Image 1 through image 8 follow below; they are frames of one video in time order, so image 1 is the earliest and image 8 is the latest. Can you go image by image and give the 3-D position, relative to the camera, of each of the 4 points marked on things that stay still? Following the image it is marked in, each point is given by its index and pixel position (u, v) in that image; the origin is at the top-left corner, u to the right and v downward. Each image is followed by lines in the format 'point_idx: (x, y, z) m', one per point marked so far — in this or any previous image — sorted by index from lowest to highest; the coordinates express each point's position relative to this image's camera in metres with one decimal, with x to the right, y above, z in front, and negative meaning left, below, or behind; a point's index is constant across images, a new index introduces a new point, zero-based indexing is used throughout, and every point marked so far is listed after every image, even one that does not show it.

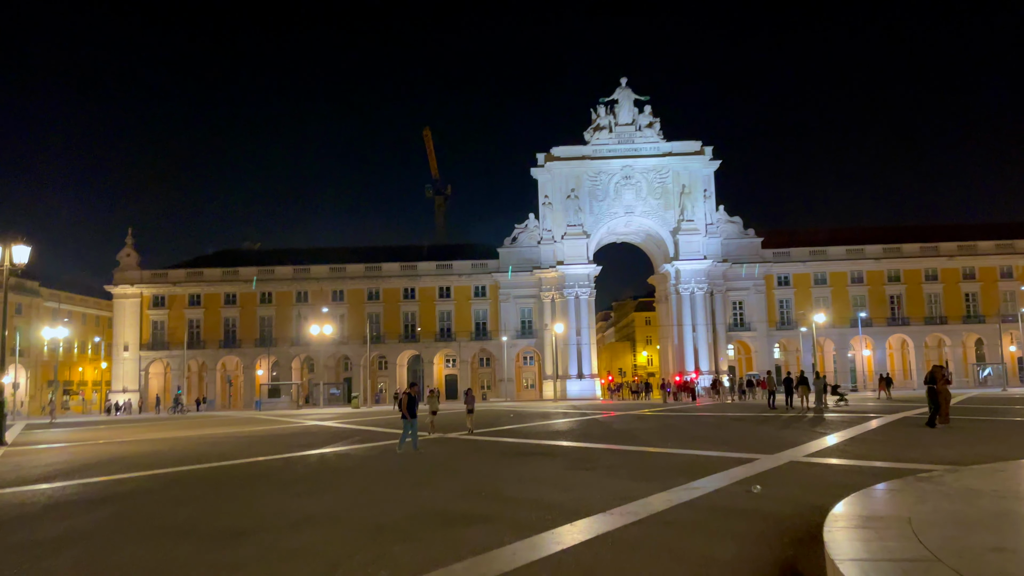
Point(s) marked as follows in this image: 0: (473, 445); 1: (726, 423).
0: (-0.8, -3.5, +16.9) m
1: (+5.5, -3.5, +19.8) m
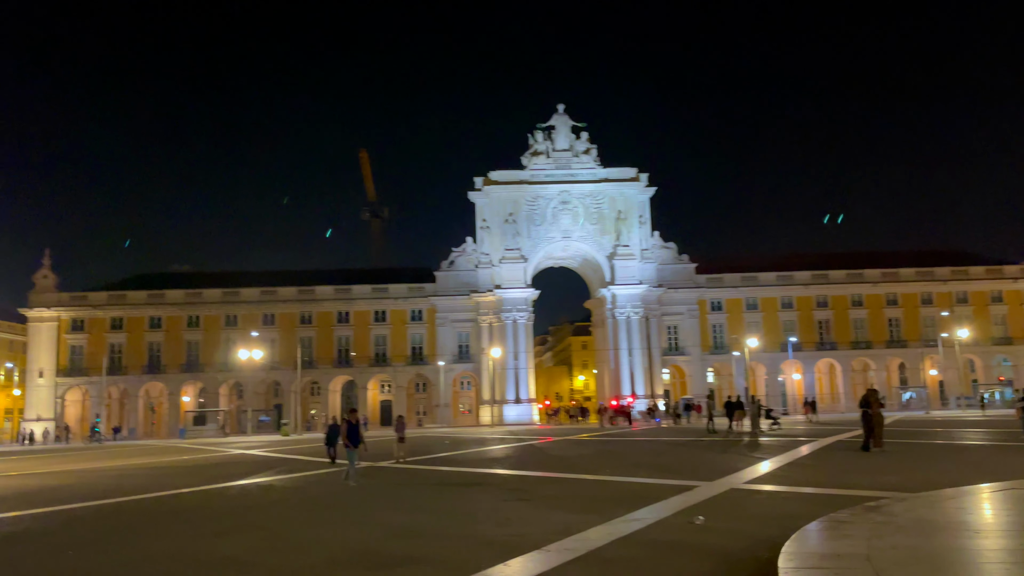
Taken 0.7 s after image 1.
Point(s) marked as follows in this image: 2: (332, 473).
0: (-2.2, -4.0, +16.3) m
1: (+3.9, -4.1, +19.7) m
2: (-4.0, -4.2, +17.4) m
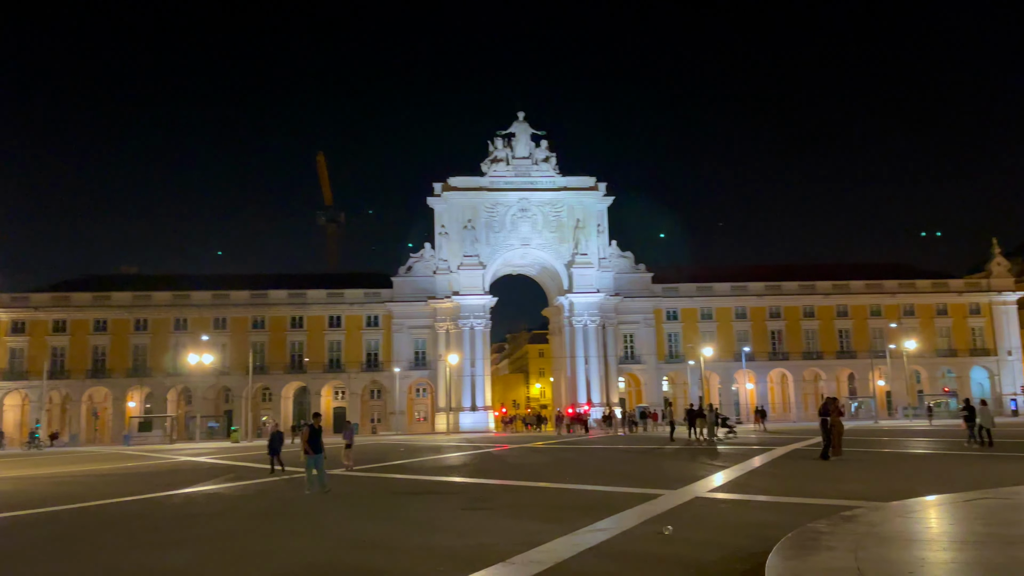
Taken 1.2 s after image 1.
0: (-3.1, -4.0, +15.9) m
1: (+2.8, -4.3, +19.6) m
2: (-5.0, -4.2, +16.9) m
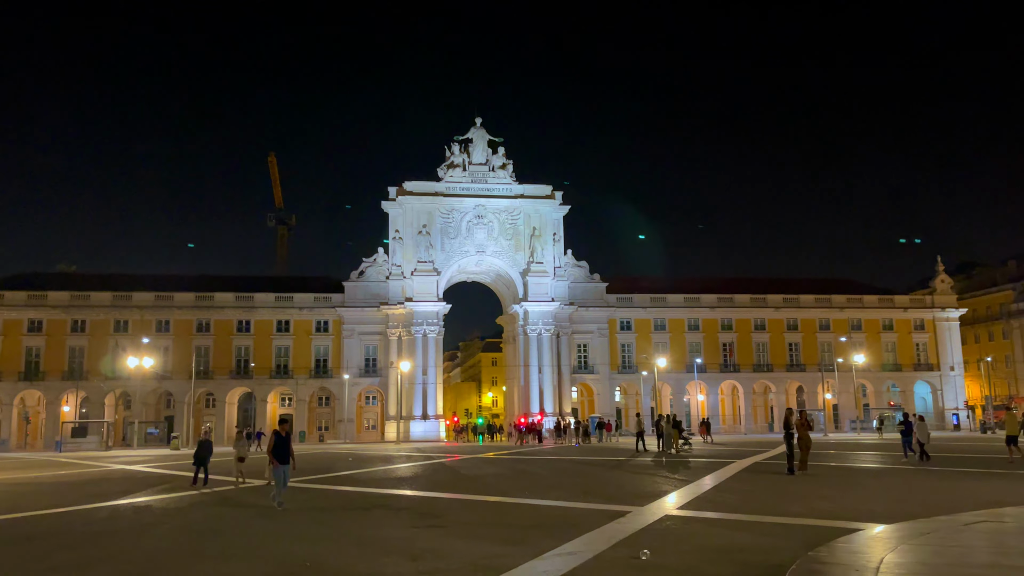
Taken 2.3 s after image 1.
0: (-4.0, -4.1, +15.1) m
1: (+1.6, -4.5, +19.1) m
2: (-6.0, -4.2, +16.0) m
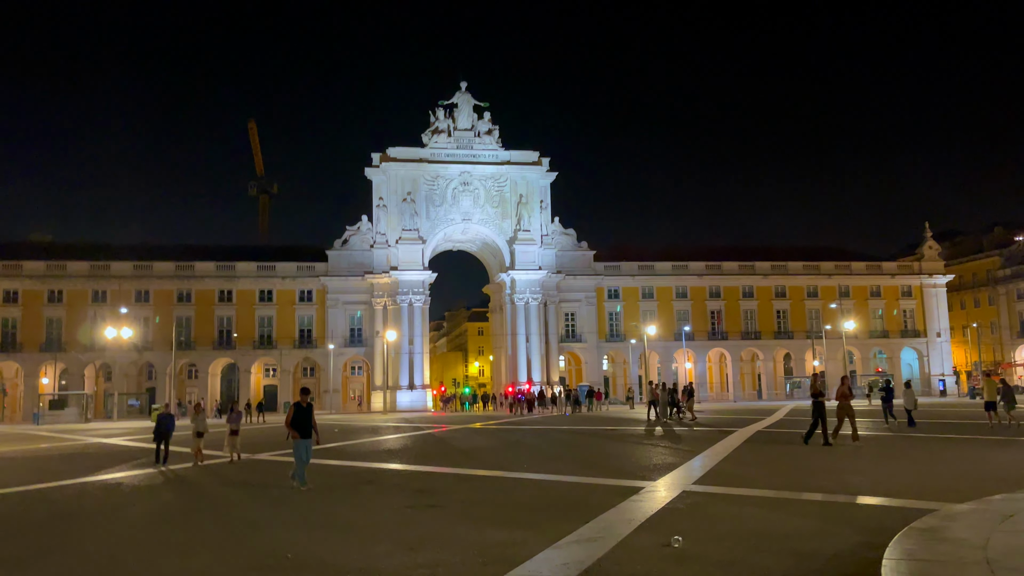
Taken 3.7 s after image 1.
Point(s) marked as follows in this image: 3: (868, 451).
0: (-4.1, -3.4, +14.4) m
1: (+1.4, -3.6, +18.6) m
2: (-6.1, -3.6, +15.3) m
3: (+7.2, -3.3, +15.7) m
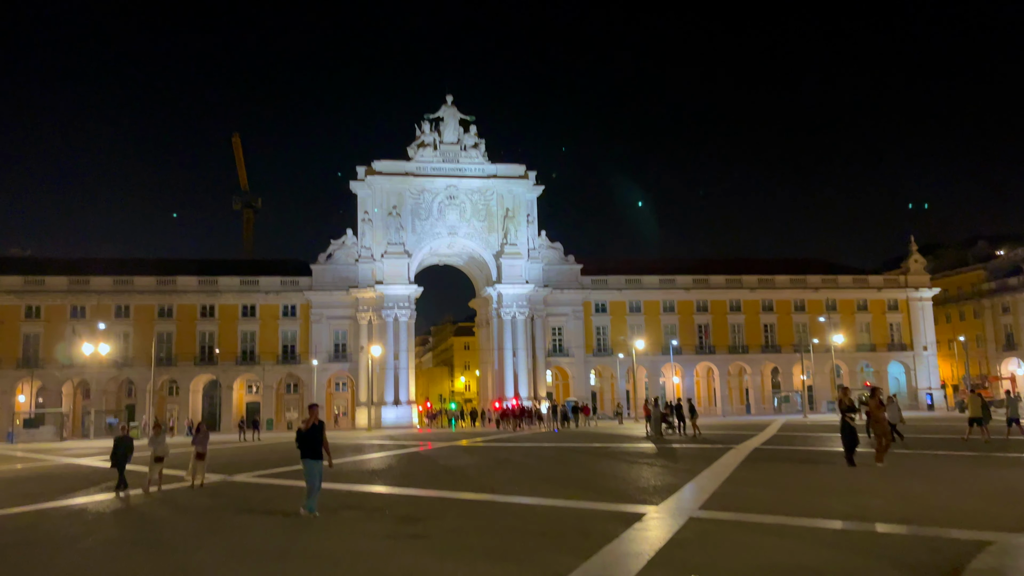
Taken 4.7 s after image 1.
0: (-4.3, -3.7, +13.8) m
1: (+1.1, -3.9, +18.1) m
2: (-6.3, -3.8, +14.6) m
3: (+7.0, -3.6, +15.4) m
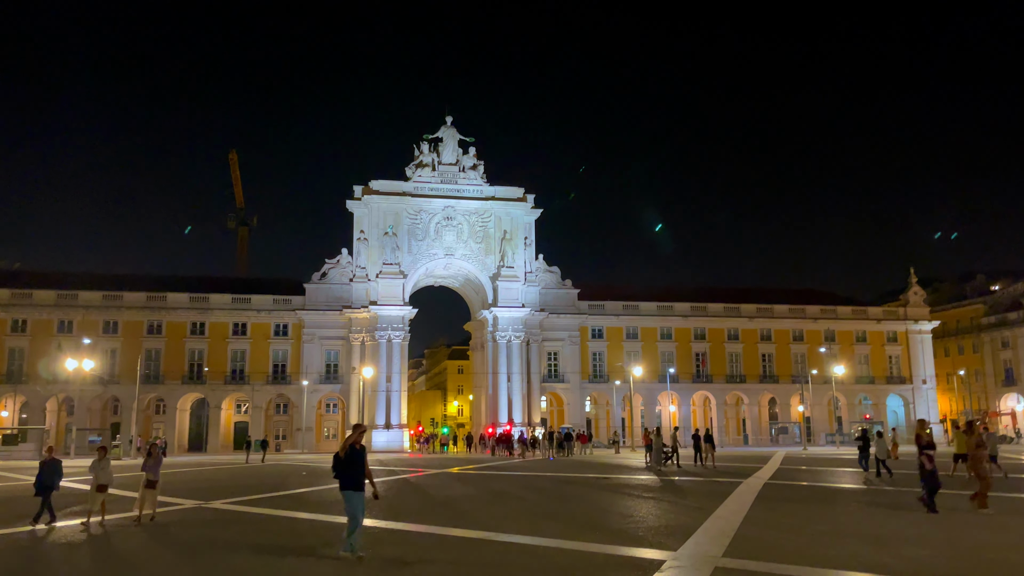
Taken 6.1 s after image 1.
0: (-4.4, -3.9, +13.0) m
1: (+1.0, -4.5, +17.3) m
2: (-6.4, -4.1, +13.8) m
3: (+6.9, -4.1, +14.6) m
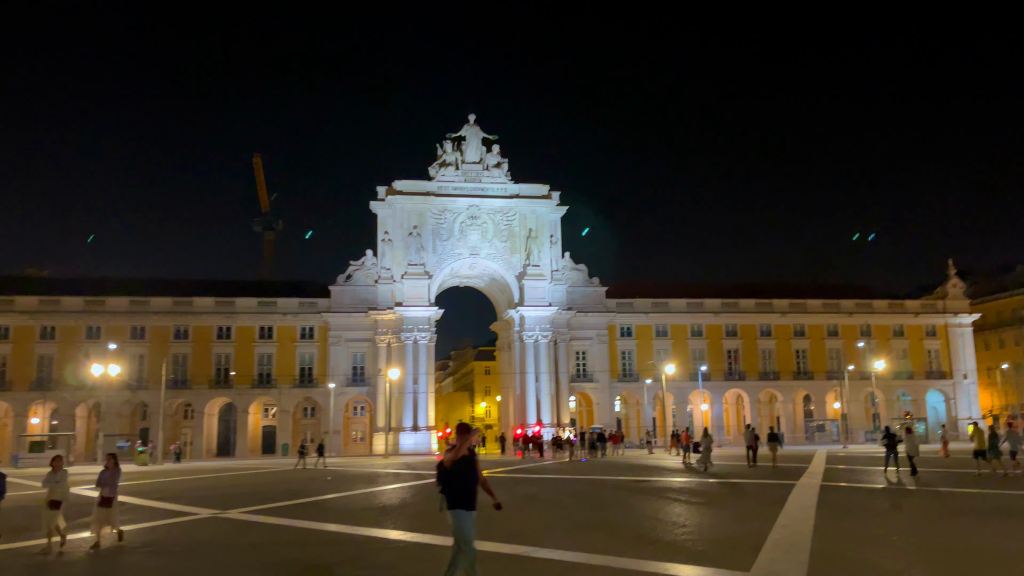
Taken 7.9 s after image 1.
0: (-3.8, -3.9, +12.4) m
1: (+1.7, -4.3, +16.5) m
2: (-5.8, -4.1, +13.2) m
3: (+7.5, -3.9, +13.6) m
